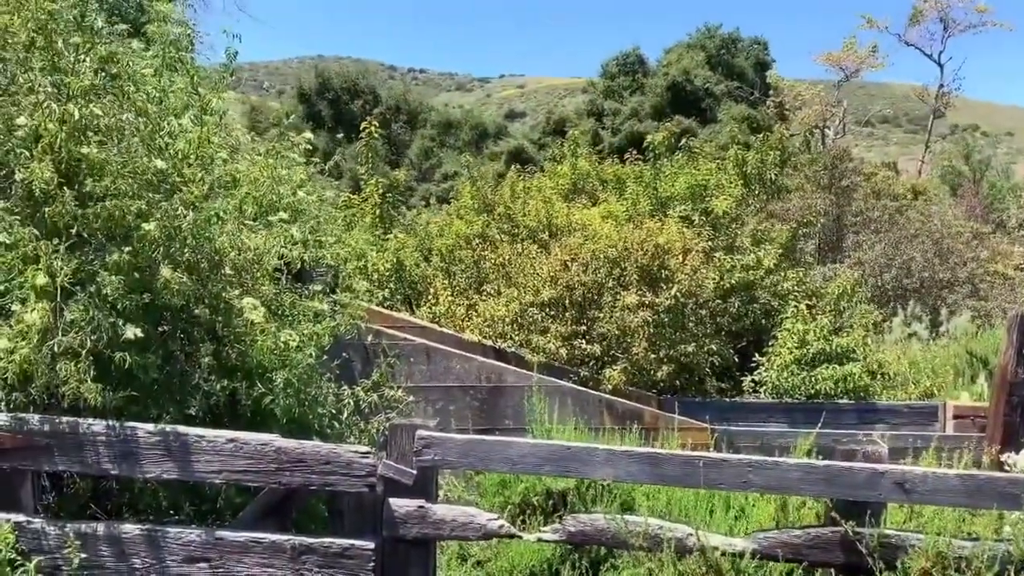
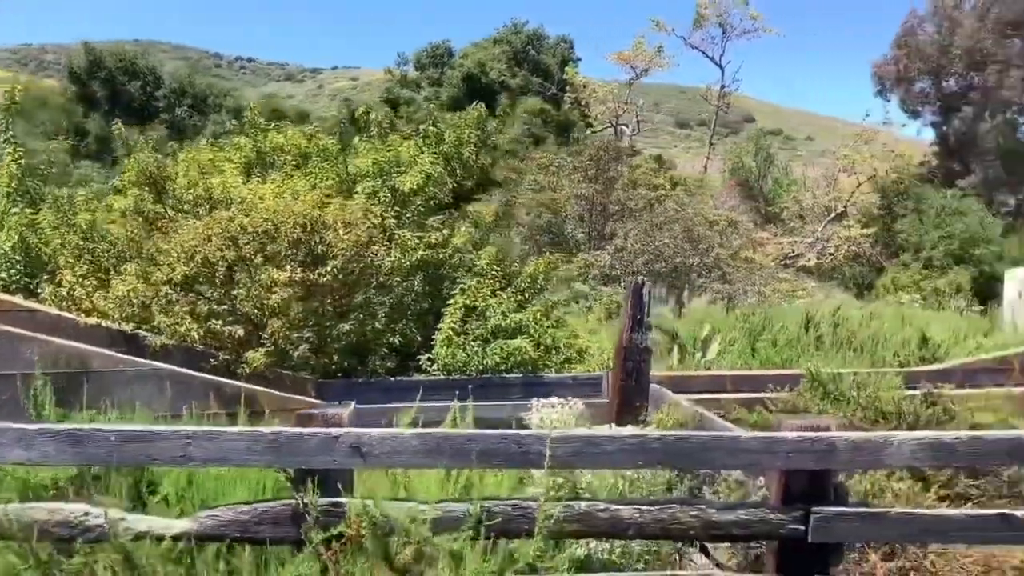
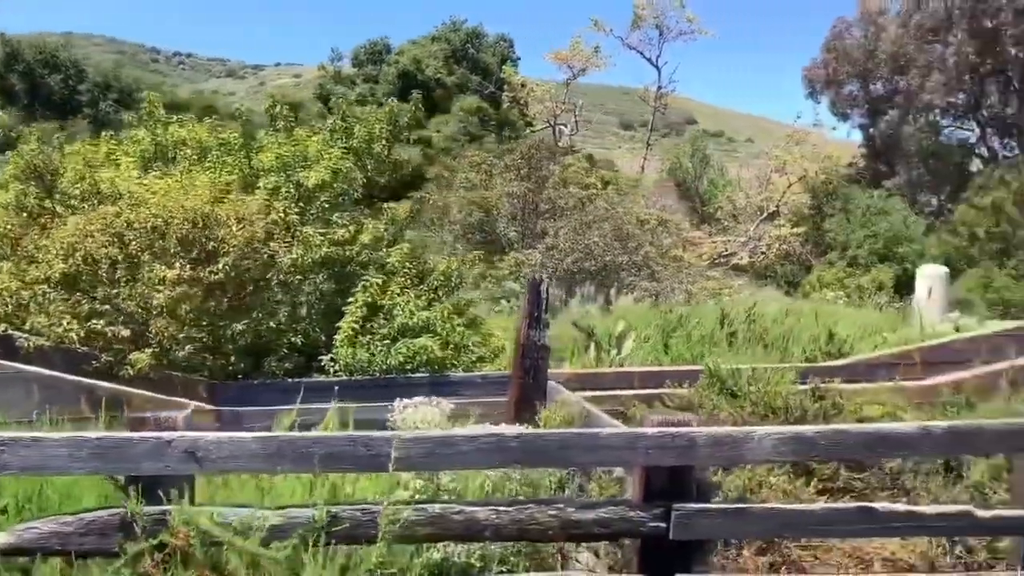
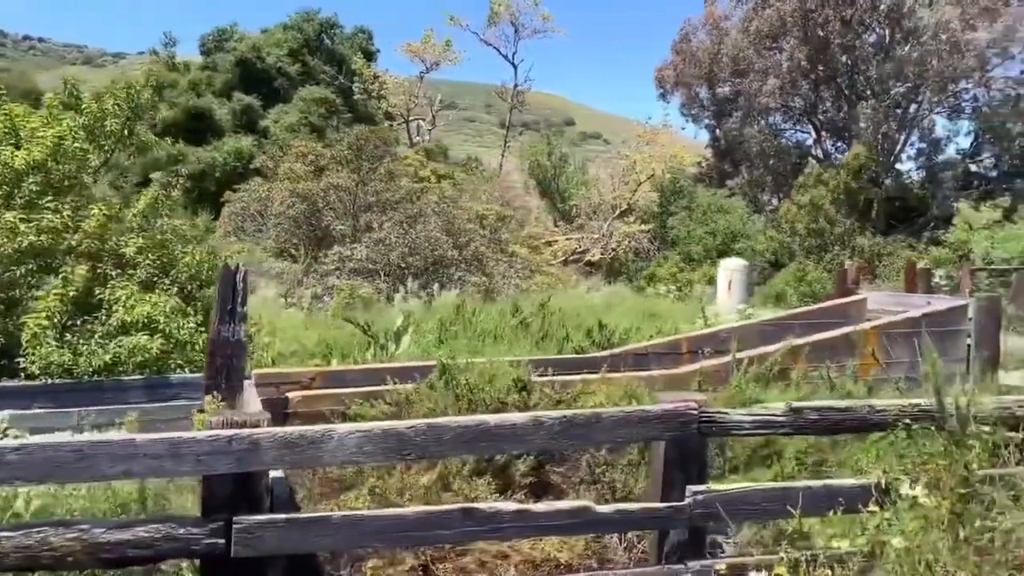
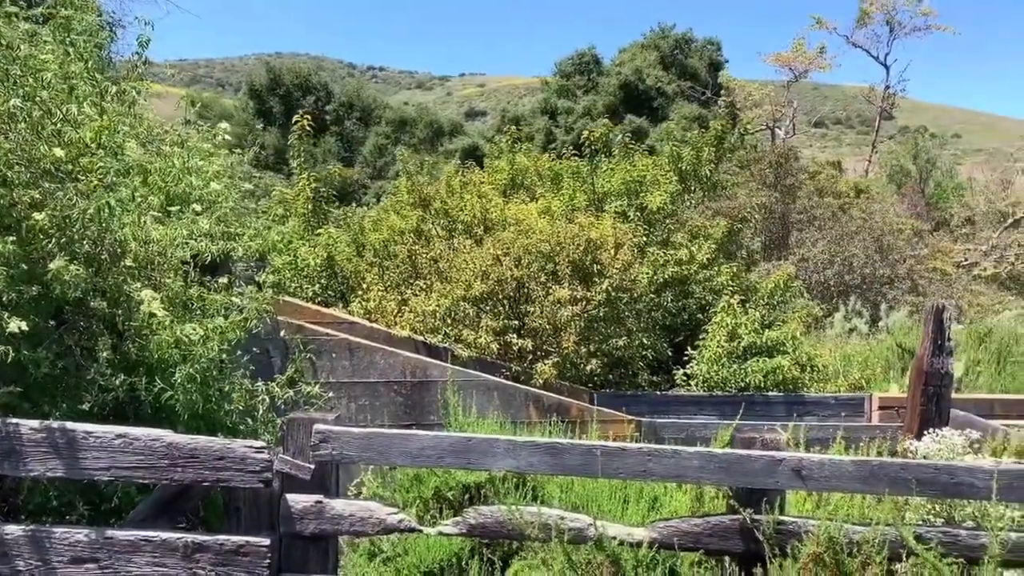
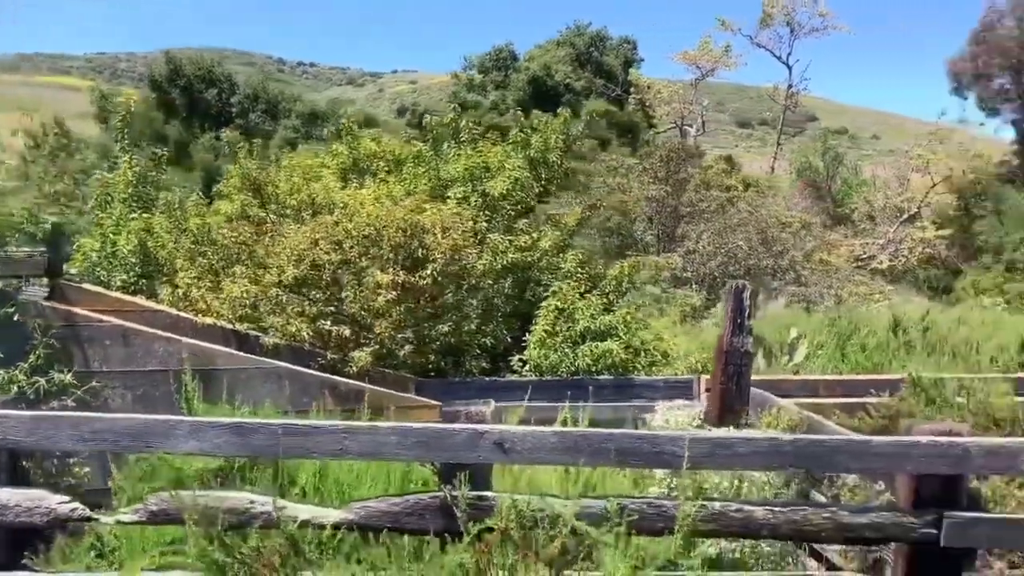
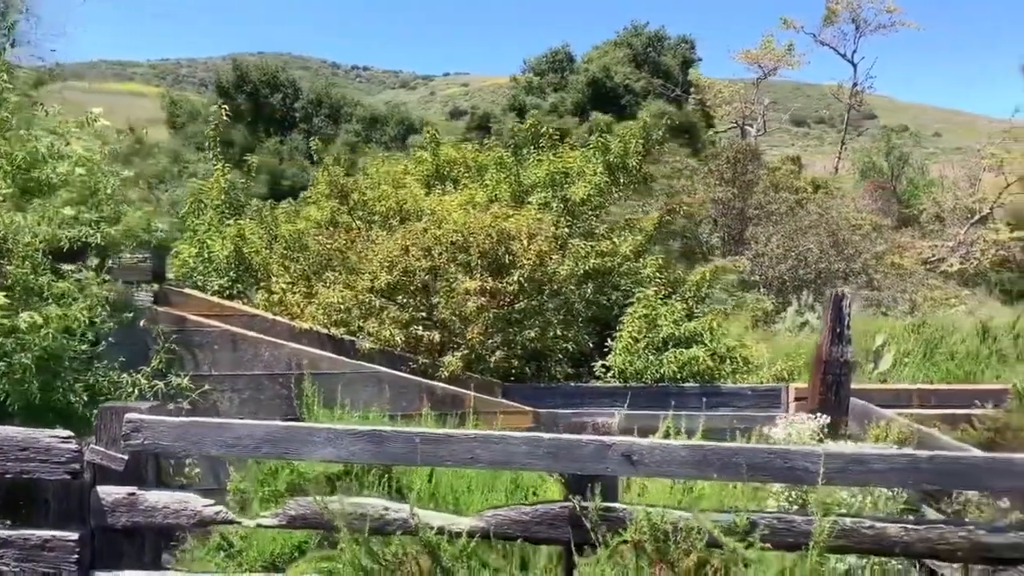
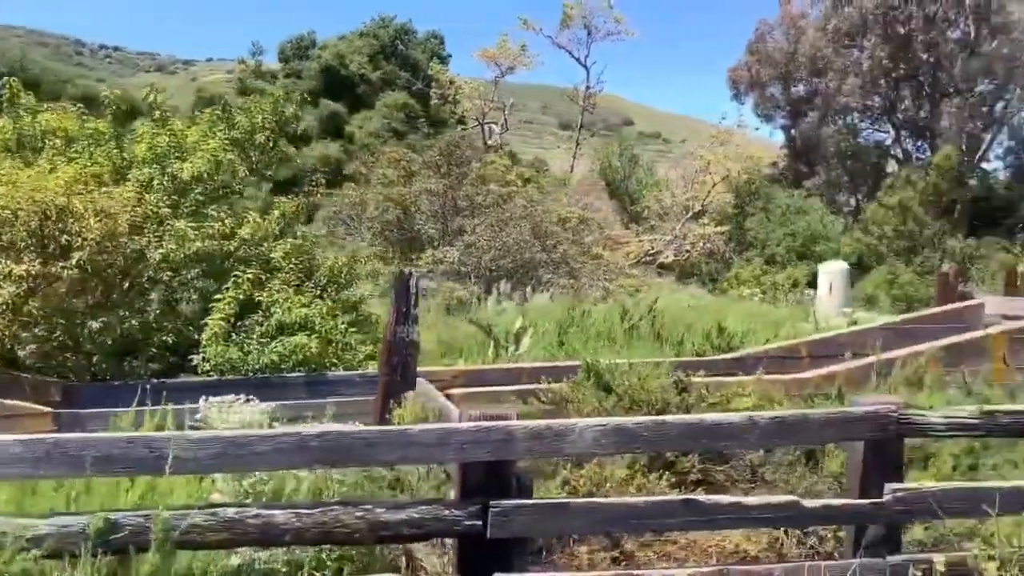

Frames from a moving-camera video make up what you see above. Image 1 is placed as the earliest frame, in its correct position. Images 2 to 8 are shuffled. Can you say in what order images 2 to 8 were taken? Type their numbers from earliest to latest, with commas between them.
5, 7, 6, 2, 3, 8, 4
